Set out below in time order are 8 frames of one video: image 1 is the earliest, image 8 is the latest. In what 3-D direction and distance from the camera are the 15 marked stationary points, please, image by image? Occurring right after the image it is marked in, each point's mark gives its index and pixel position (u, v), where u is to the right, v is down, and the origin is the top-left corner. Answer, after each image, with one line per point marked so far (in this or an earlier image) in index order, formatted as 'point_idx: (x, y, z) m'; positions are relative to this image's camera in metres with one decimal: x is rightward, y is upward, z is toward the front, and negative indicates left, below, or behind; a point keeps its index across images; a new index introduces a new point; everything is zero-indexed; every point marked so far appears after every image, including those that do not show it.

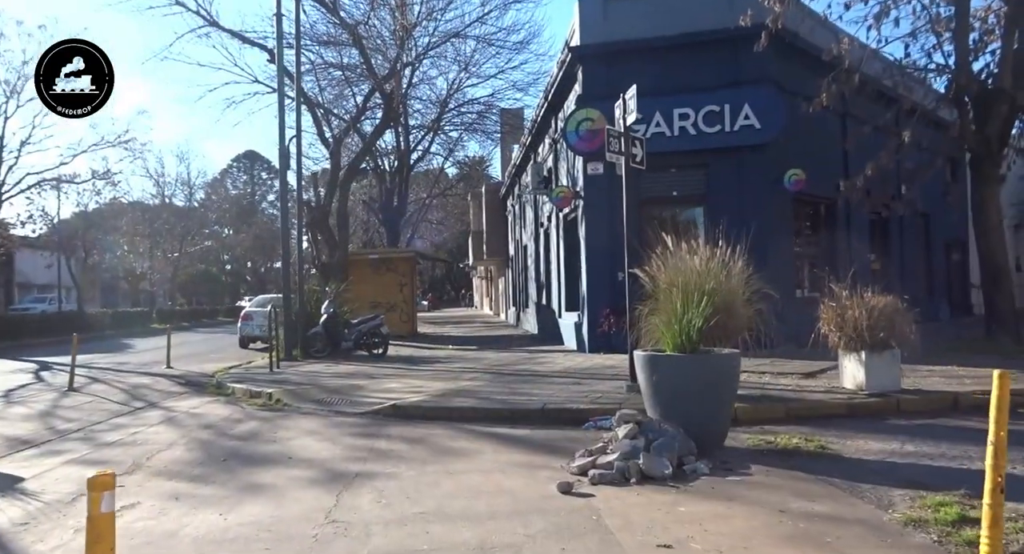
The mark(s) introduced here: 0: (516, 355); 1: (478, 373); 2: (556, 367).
0: (+0.1, -1.9, +19.8) m
1: (-0.7, -1.8, +15.5) m
2: (+0.9, -1.8, +16.2) m
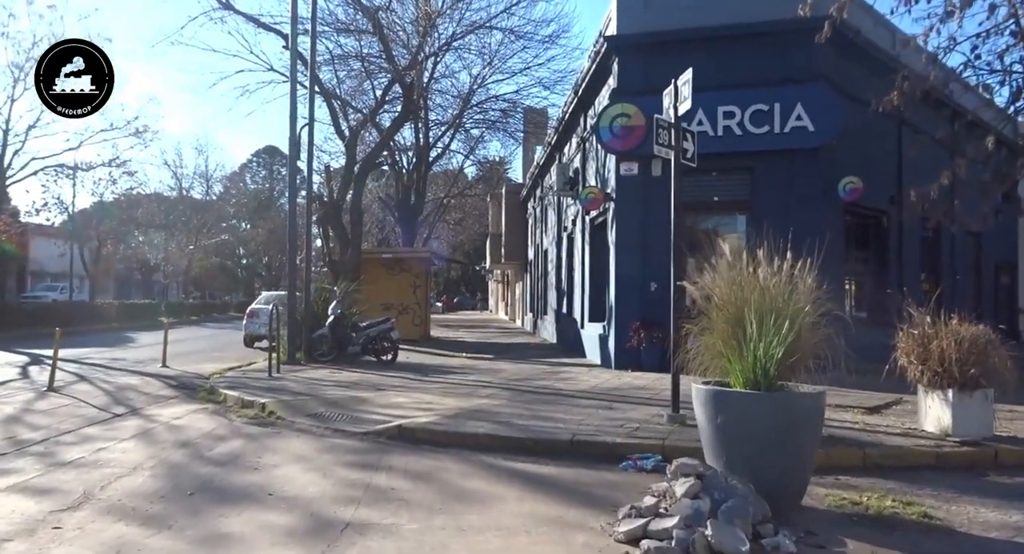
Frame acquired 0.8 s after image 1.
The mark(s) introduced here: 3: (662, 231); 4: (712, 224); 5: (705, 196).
0: (+0.5, -2.0, +18.3) m
1: (-0.3, -1.9, +14.0) m
2: (+1.2, -1.9, +14.7) m
3: (+3.2, +0.9, +17.5) m
4: (+4.2, +1.1, +17.5) m
5: (+4.1, +1.7, +17.4) m
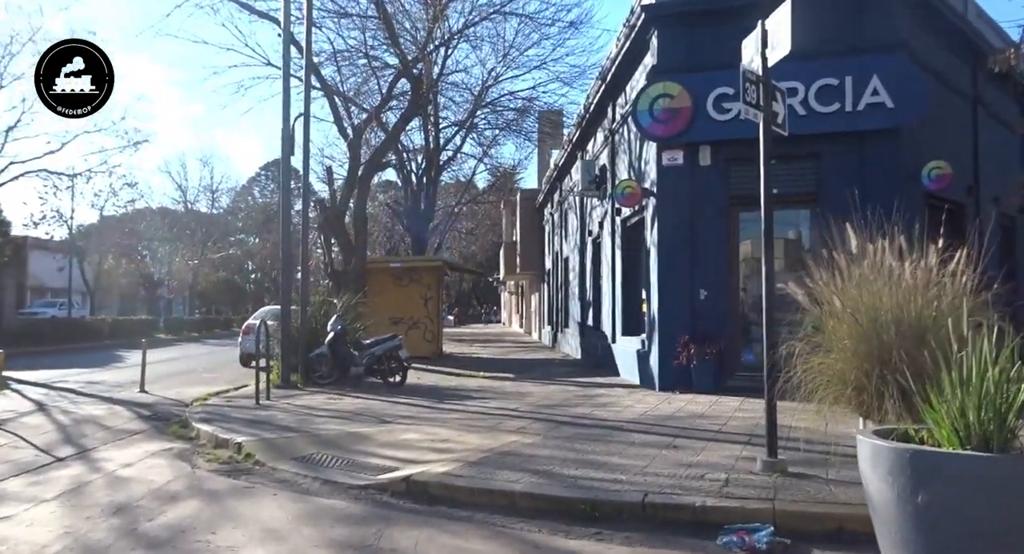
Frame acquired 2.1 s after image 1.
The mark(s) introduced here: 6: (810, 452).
0: (+1.0, -2.2, +15.8) m
1: (+0.1, -2.0, +11.5) m
2: (+1.7, -2.0, +12.3) m
3: (+3.7, +0.8, +15.0) m
4: (+4.7, +1.0, +15.0) m
5: (+4.6, +1.6, +14.9) m
6: (+3.0, -1.8, +8.2) m
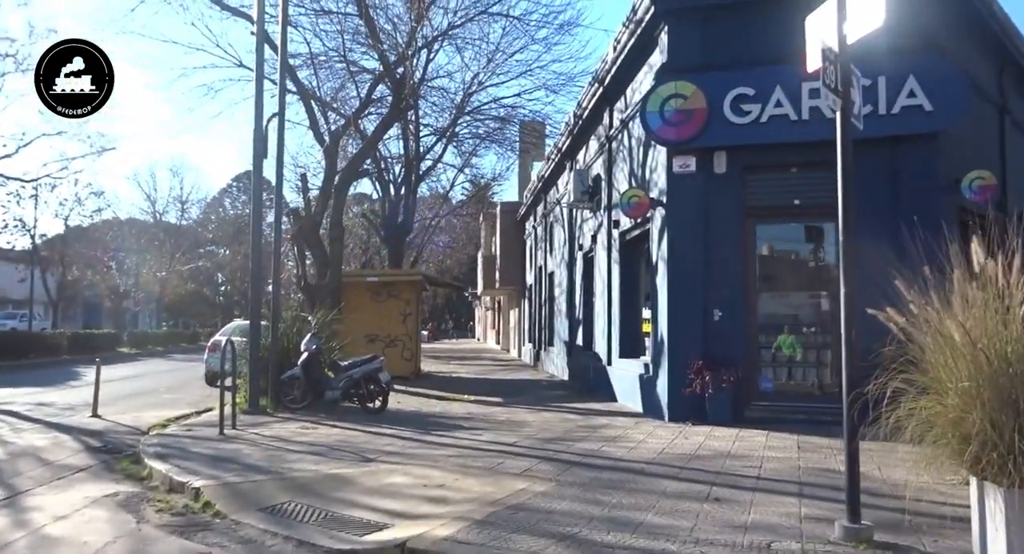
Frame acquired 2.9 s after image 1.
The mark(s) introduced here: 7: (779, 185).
0: (+0.9, -2.5, +14.4) m
1: (+0.2, -2.2, +10.1) m
2: (+1.7, -2.3, +10.8) m
3: (+3.6, +0.5, +13.7) m
4: (+4.6, +0.7, +13.8) m
5: (+4.5, +1.3, +13.7) m
6: (+3.1, -2.0, +6.9) m
7: (+4.5, +1.5, +13.7) m
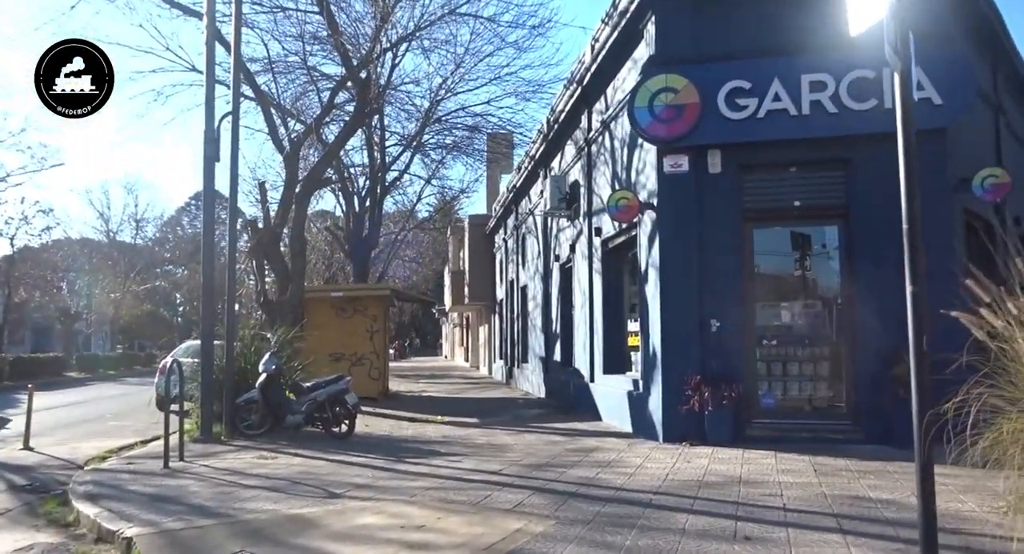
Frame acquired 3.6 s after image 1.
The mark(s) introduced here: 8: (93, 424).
0: (+0.6, -2.7, +13.2) m
1: (0.0, -2.3, +8.9) m
2: (+1.5, -2.4, +9.7) m
3: (+3.3, +0.4, +12.7) m
4: (+4.3, +0.6, +12.8) m
5: (+4.2, +1.2, +12.7) m
6: (+3.1, -1.9, +5.8) m
7: (+4.1, +1.4, +12.7) m
8: (-9.6, -3.4, +18.8) m
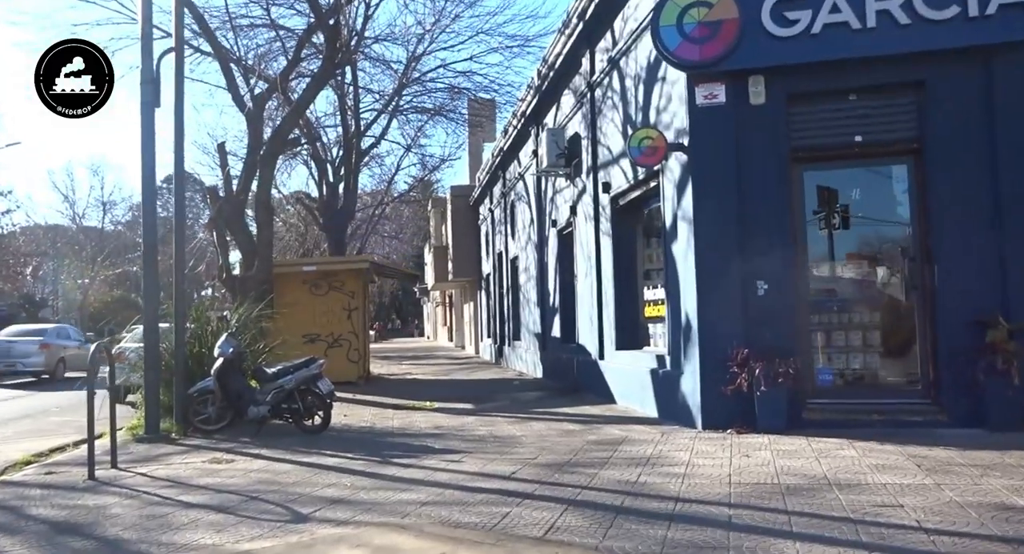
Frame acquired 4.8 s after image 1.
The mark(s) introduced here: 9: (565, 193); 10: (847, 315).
0: (+0.7, -2.1, +11.0) m
1: (+0.2, -1.9, +6.7) m
2: (+1.7, -1.9, +7.6) m
3: (+3.3, +1.0, +10.5) m
4: (+4.3, +1.2, +10.7) m
5: (+4.2, +1.8, +10.5) m
6: (+3.4, -1.5, +3.7) m
7: (+4.2, +2.1, +10.6) m
8: (-9.6, -2.8, +16.4) m
9: (+1.2, +1.9, +18.8) m
10: (+4.3, -0.5, +10.6) m
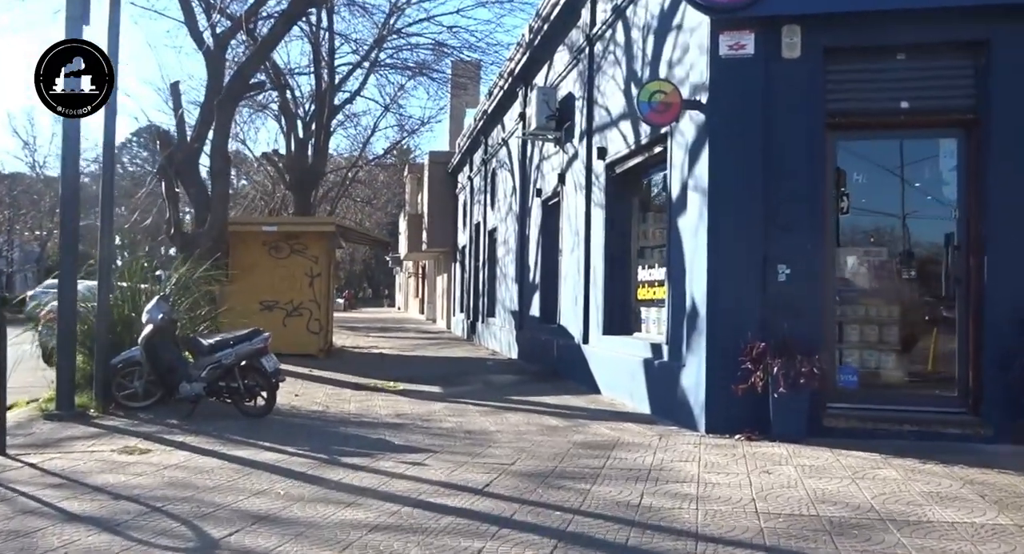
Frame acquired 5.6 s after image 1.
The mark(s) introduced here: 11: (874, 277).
0: (+0.4, -1.8, +9.5) m
1: (+0.1, -1.7, +5.2) m
2: (+1.5, -1.7, +6.1) m
3: (+3.2, +1.2, +9.0) m
4: (+4.2, +1.3, +9.2) m
5: (+4.1, +2.0, +9.0) m
6: (+3.3, -1.5, +2.3) m
7: (+4.0, +2.2, +9.1) m
8: (-10.1, -1.9, +14.6) m
9: (+0.8, +2.5, +17.2) m
10: (+4.1, -0.3, +9.2) m
11: (+4.1, 0.0, +9.2) m
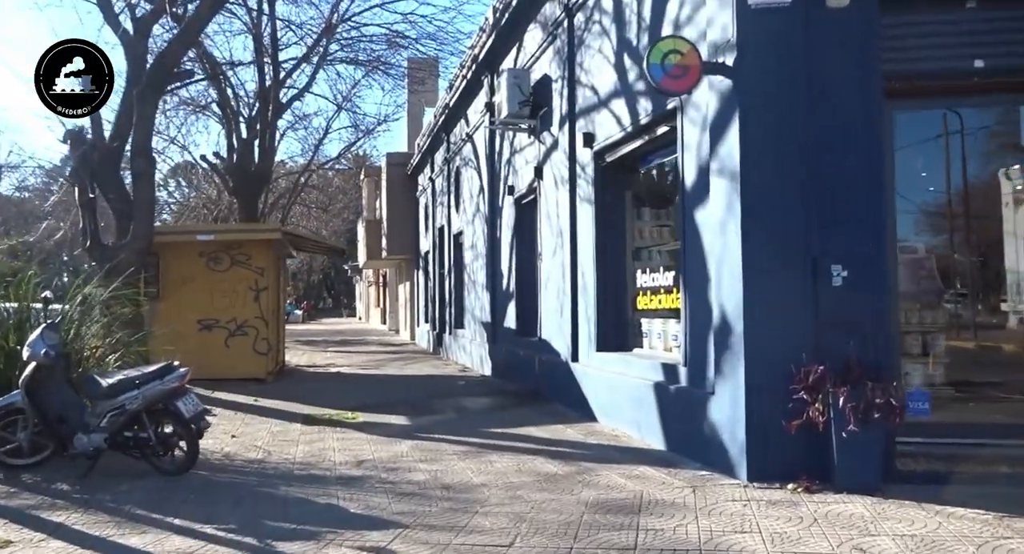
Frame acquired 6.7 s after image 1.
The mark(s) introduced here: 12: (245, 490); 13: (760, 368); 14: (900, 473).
0: (+0.3, -1.9, +7.5) m
1: (+0.2, -1.7, +3.2) m
2: (+1.6, -1.7, +4.2) m
3: (+3.0, +1.1, +7.2) m
4: (+4.0, +1.3, +7.4) m
5: (+3.9, +2.0, +7.2) m
6: (+3.6, -1.5, +0.4) m
7: (+3.9, +2.2, +7.3) m
8: (-10.4, -2.3, +12.1) m
9: (+0.3, +2.3, +15.2) m
10: (+4.0, -0.3, +7.4) m
11: (+4.0, 0.0, +7.4) m
12: (-2.4, -2.0, +7.6) m
13: (+2.1, -0.8, +7.1) m
14: (+3.3, -1.7, +7.0) m
